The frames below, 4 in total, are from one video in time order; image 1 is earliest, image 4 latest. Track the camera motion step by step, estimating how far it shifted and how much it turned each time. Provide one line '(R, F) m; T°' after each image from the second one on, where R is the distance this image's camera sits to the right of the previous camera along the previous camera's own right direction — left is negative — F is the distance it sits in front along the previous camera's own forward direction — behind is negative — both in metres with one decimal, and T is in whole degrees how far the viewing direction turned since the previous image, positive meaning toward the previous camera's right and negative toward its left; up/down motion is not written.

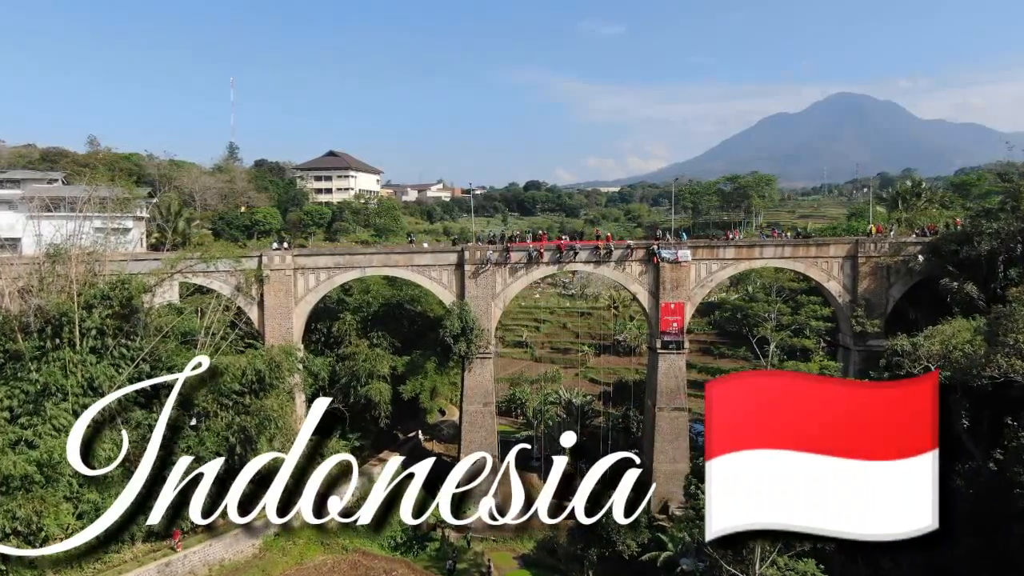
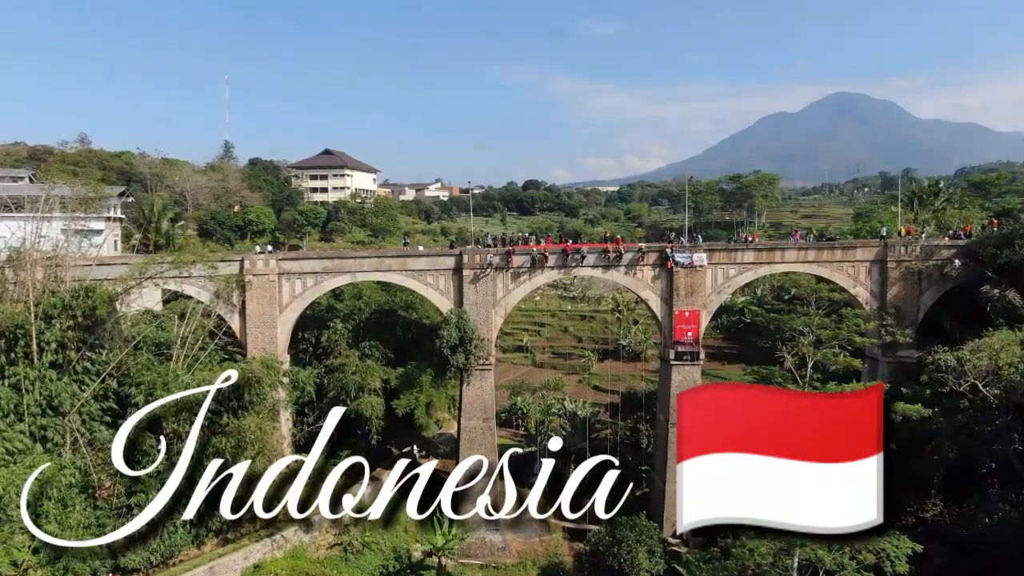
(-0.1, +1.9) m; 0°
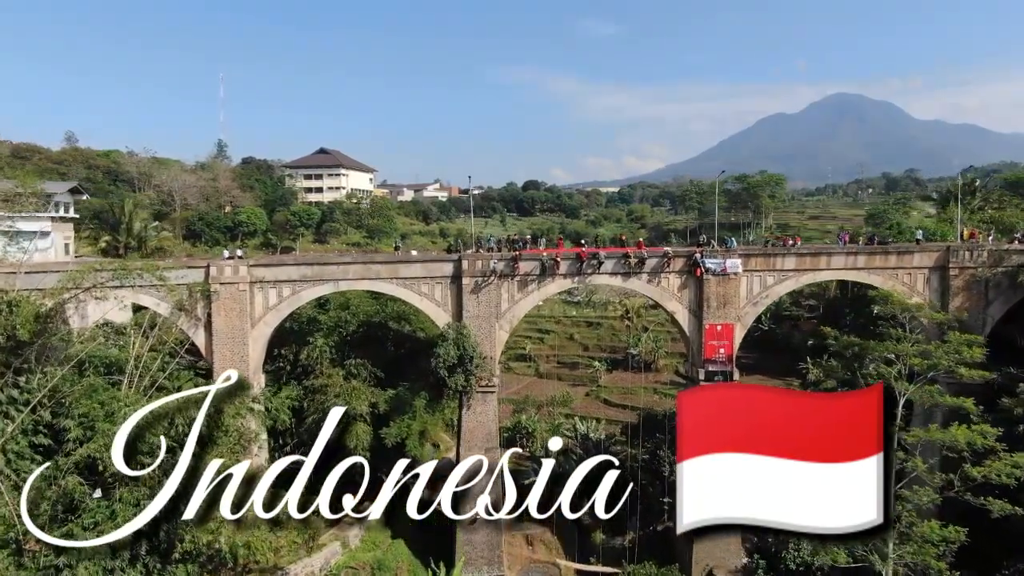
(-0.2, +3.1) m; 0°
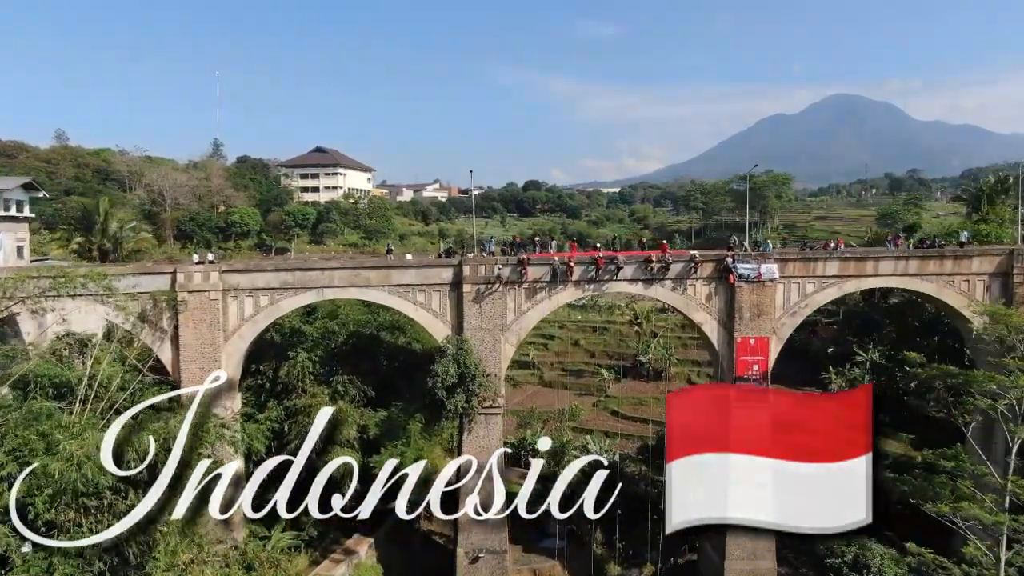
(-0.2, +2.4) m; 0°
